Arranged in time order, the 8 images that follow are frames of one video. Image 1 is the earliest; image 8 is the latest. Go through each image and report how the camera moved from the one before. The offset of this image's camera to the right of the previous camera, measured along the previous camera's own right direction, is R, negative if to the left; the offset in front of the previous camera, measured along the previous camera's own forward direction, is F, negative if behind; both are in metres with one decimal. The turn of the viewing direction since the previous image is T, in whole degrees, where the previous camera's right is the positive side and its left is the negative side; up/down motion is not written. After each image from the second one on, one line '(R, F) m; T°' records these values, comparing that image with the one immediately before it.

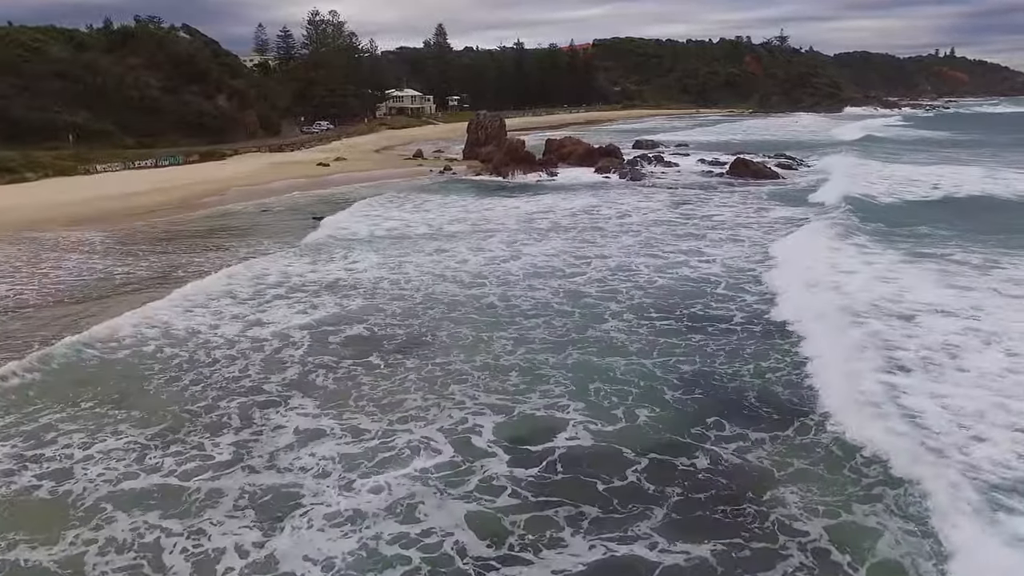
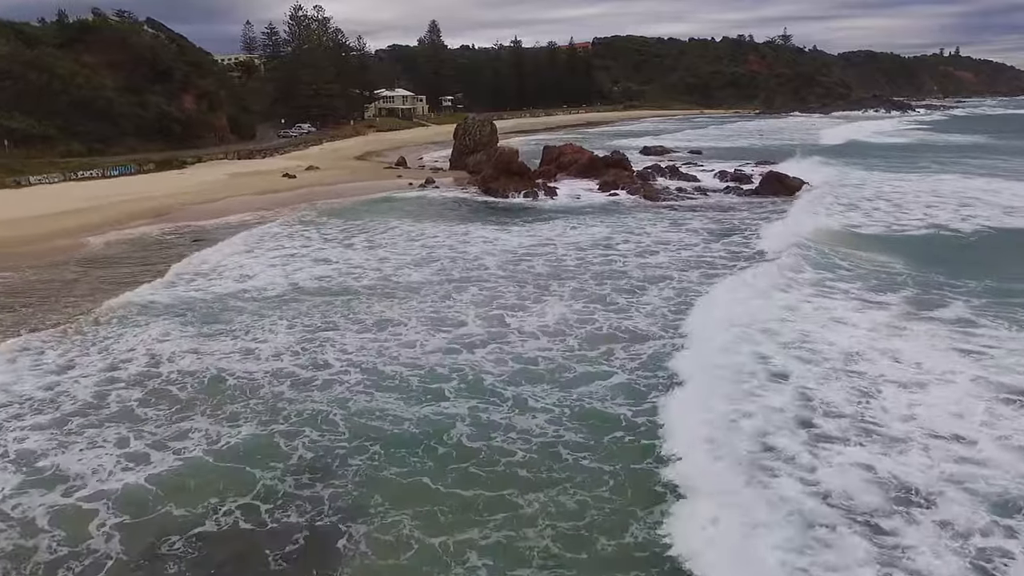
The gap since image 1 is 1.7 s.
(+0.1, +5.4) m; 0°
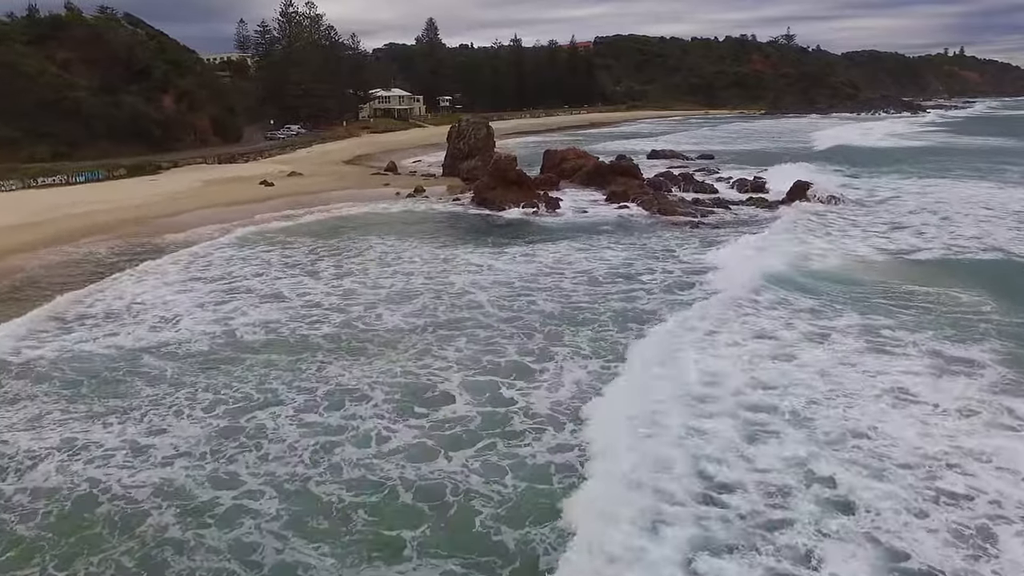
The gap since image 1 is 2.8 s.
(0.0, +3.2) m; 0°
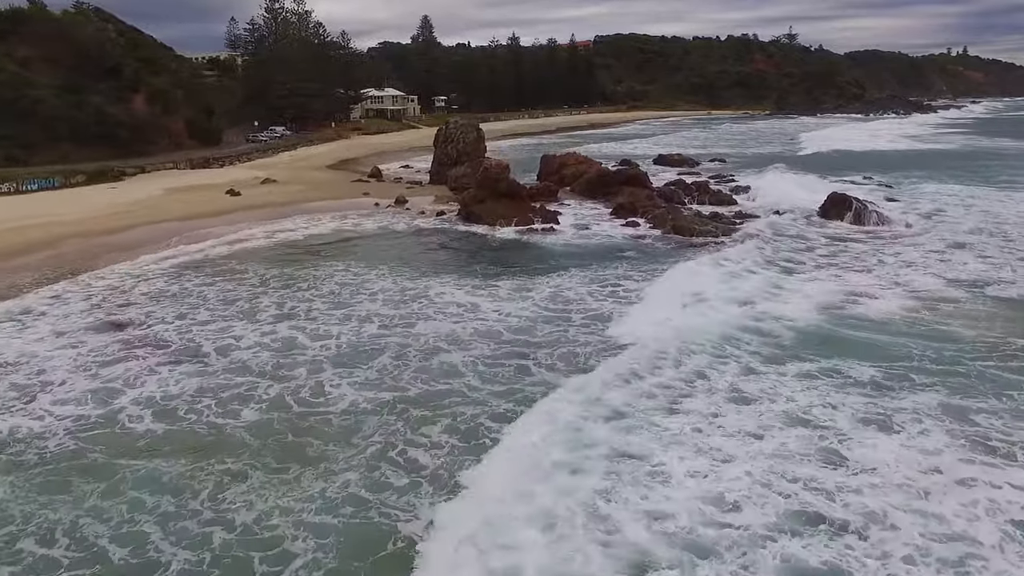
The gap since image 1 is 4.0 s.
(+0.2, +3.3) m; 0°
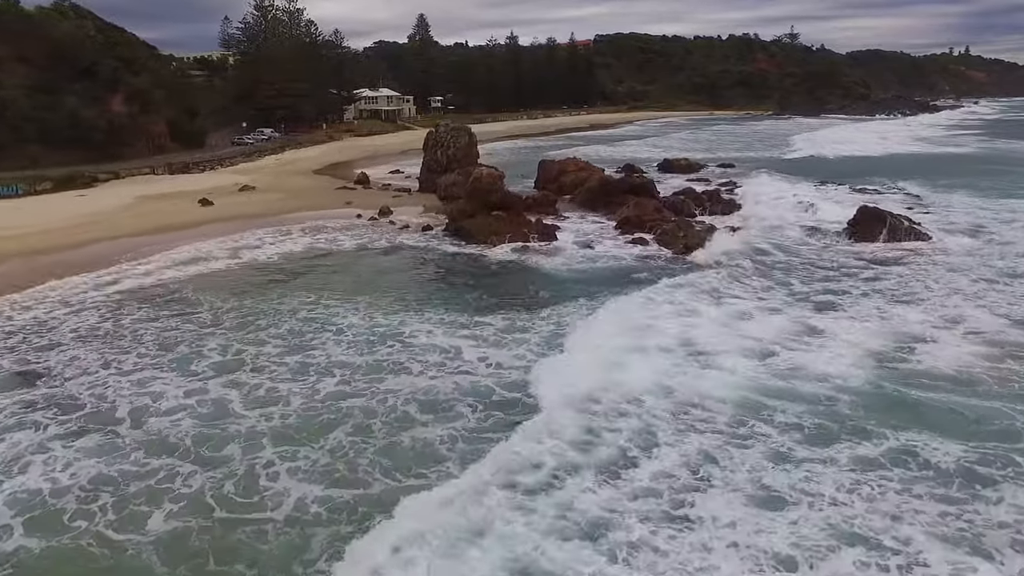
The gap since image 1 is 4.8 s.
(+0.1, +2.2) m; 0°
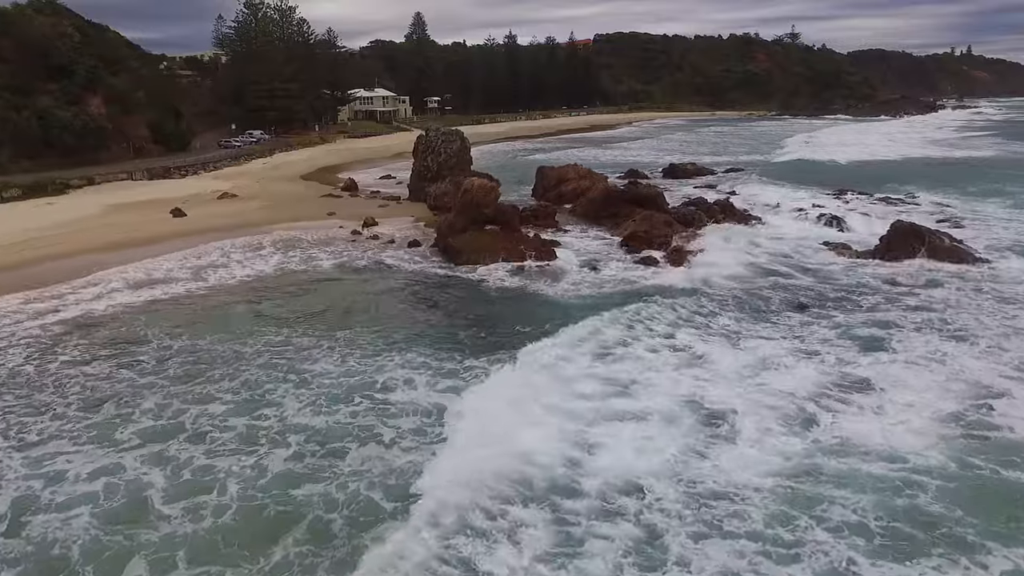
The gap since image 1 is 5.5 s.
(+0.1, +2.0) m; 0°
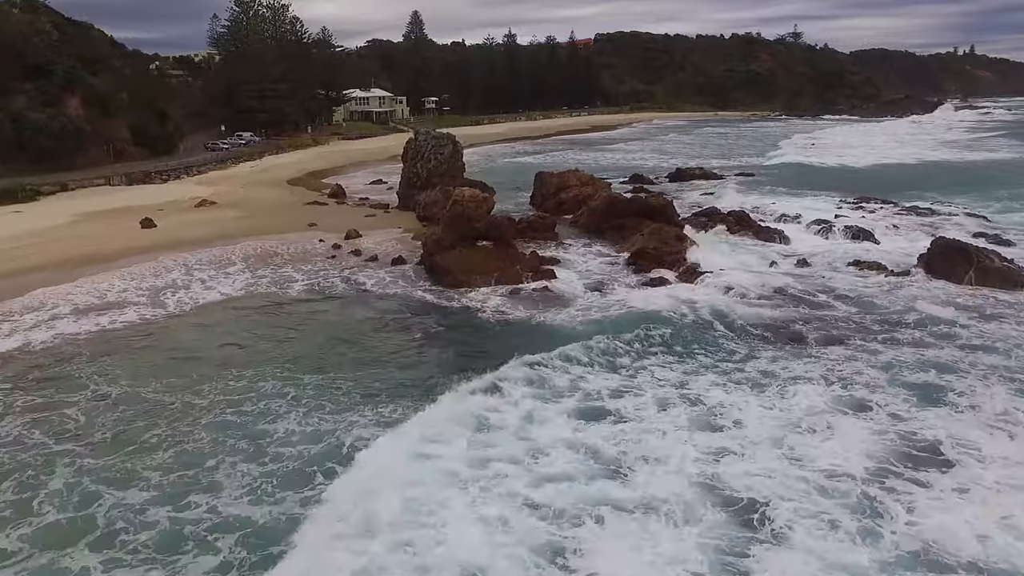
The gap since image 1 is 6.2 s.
(+0.1, +1.9) m; 0°
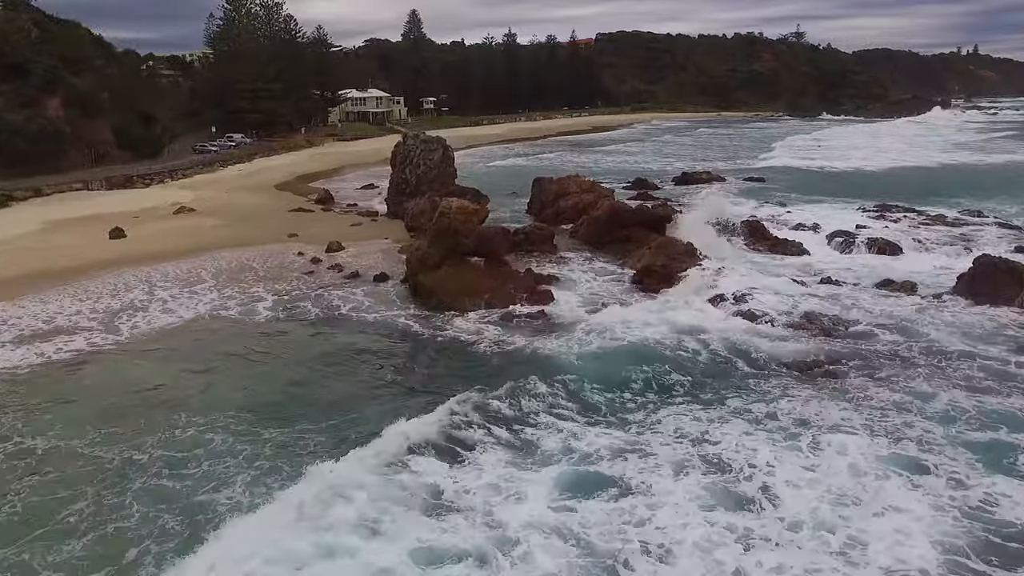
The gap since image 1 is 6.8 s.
(+0.1, +1.6) m; 0°
